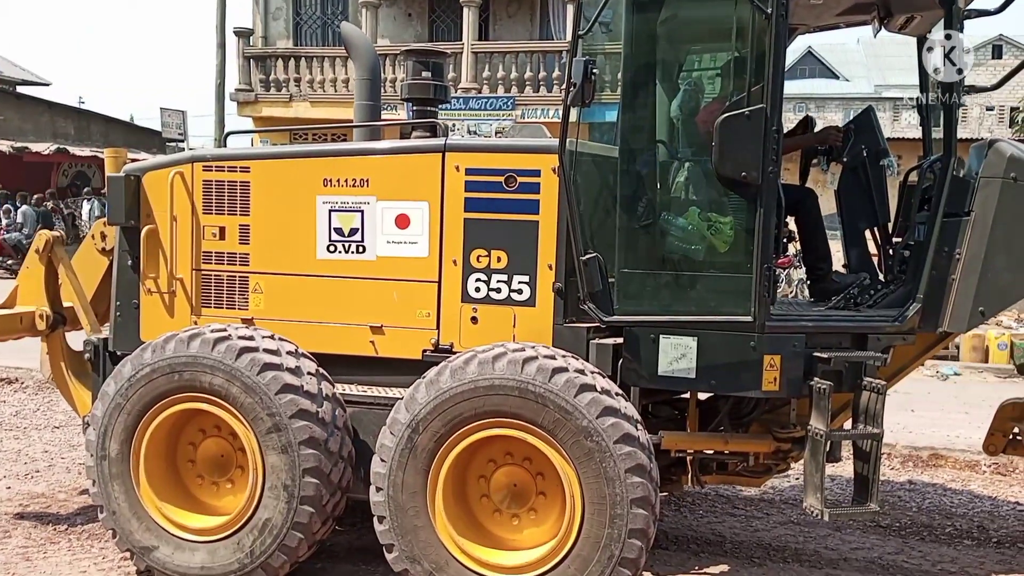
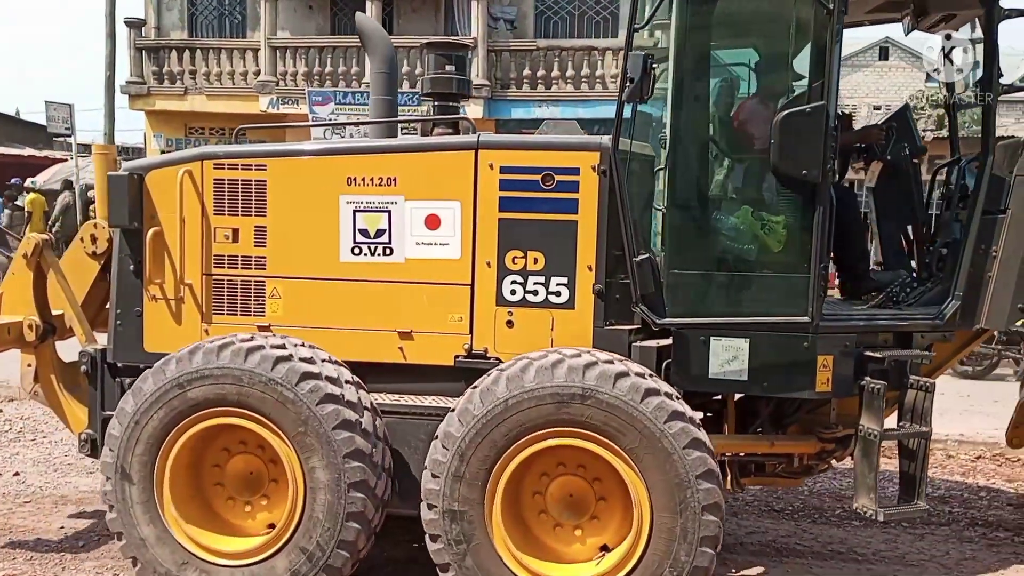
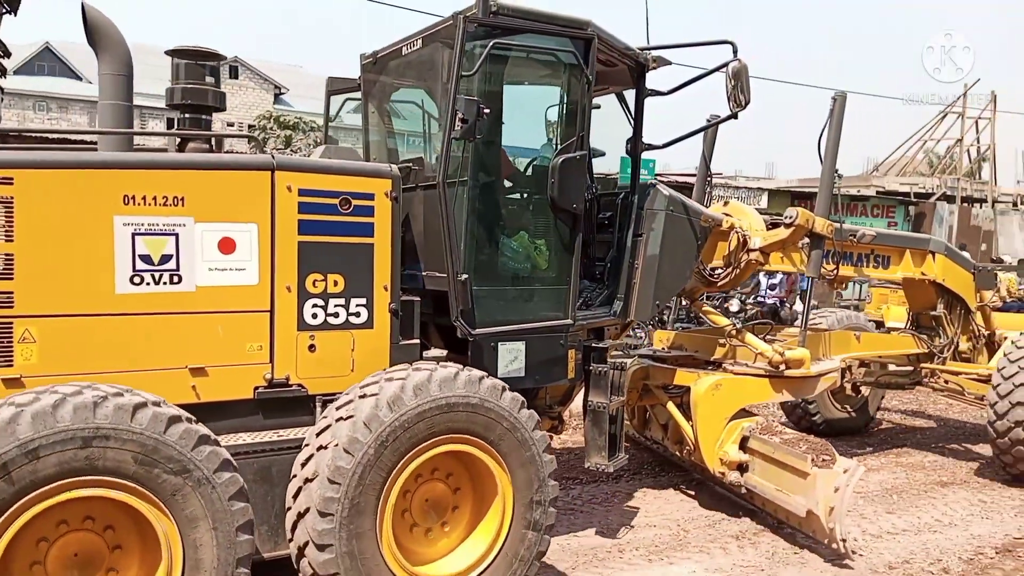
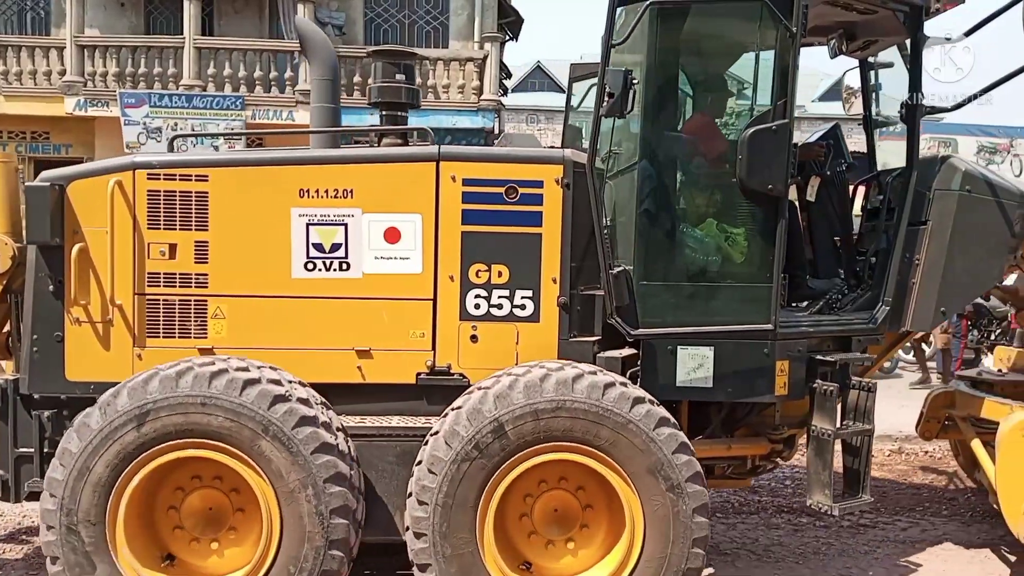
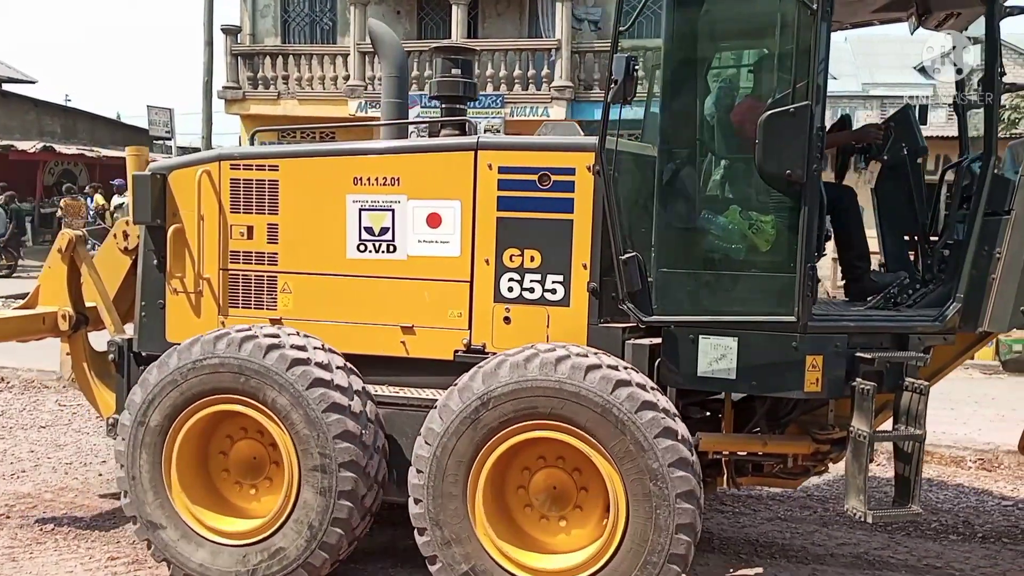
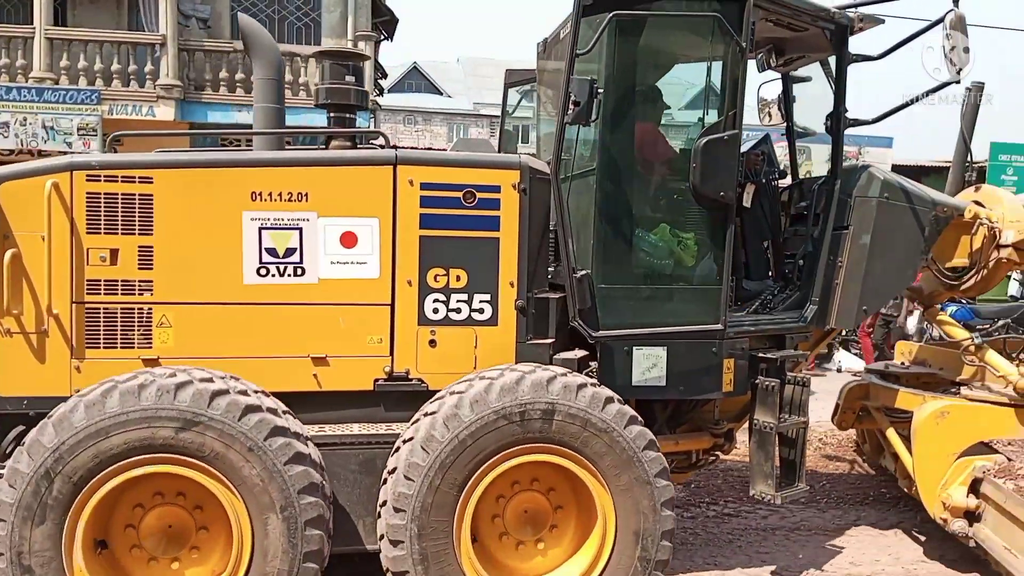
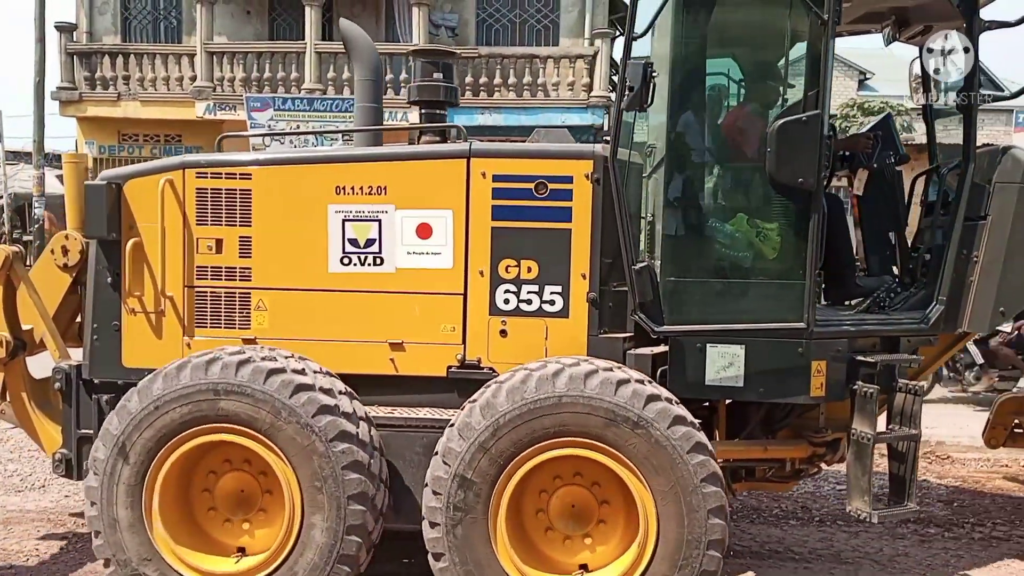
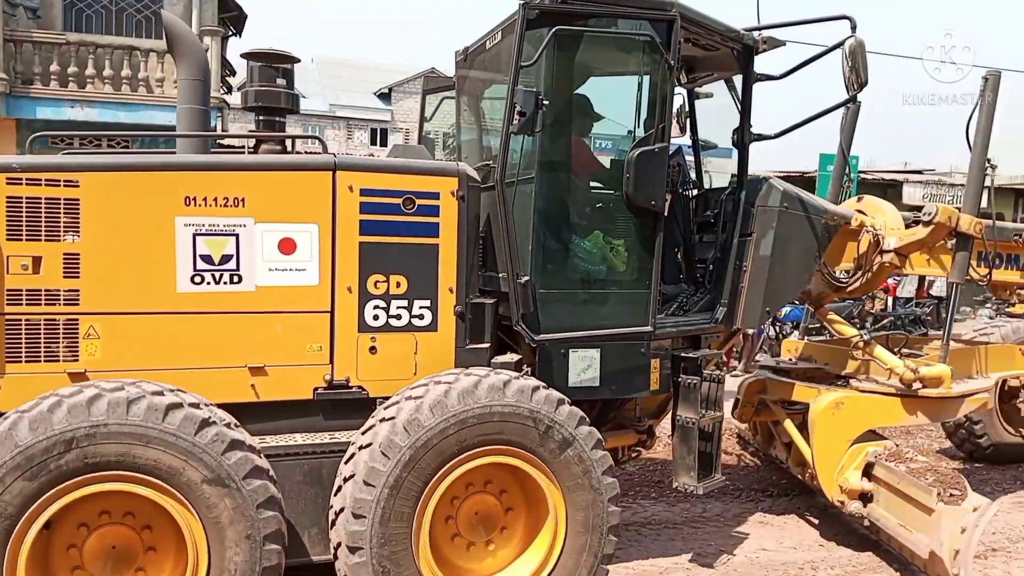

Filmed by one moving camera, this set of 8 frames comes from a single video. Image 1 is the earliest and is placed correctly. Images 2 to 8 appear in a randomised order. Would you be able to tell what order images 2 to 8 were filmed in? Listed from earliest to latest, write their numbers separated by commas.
5, 2, 7, 4, 6, 8, 3
